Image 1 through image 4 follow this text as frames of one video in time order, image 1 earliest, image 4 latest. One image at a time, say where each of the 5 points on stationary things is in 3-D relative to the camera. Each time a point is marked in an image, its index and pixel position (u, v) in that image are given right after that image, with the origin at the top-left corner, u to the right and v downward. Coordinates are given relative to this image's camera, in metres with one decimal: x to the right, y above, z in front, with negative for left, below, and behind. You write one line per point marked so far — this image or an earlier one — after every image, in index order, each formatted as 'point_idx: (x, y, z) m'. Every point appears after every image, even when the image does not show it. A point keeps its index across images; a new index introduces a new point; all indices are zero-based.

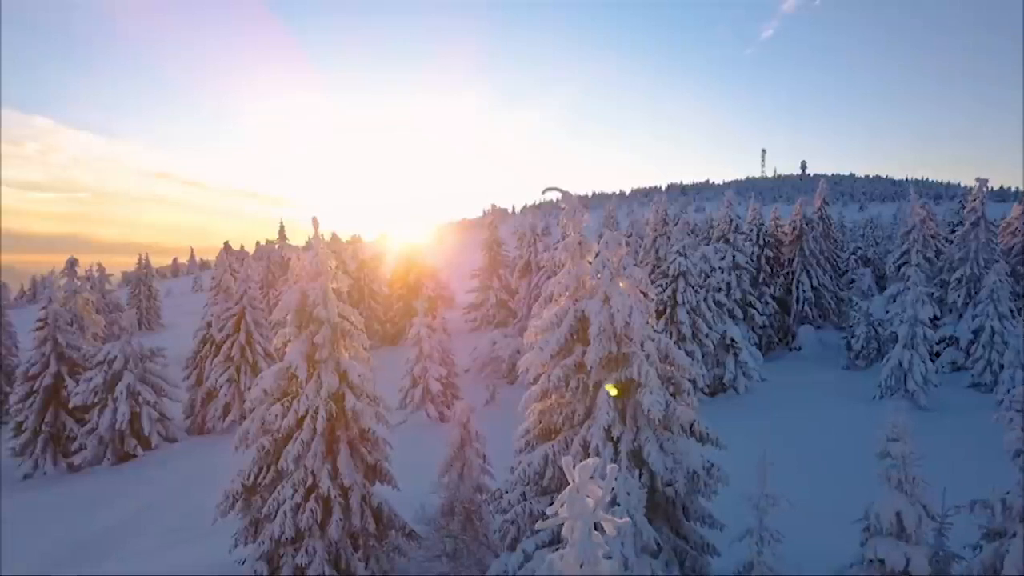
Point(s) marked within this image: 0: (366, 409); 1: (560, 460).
0: (-3.6, -3.0, +16.2) m
1: (+1.1, -3.9, +14.6) m
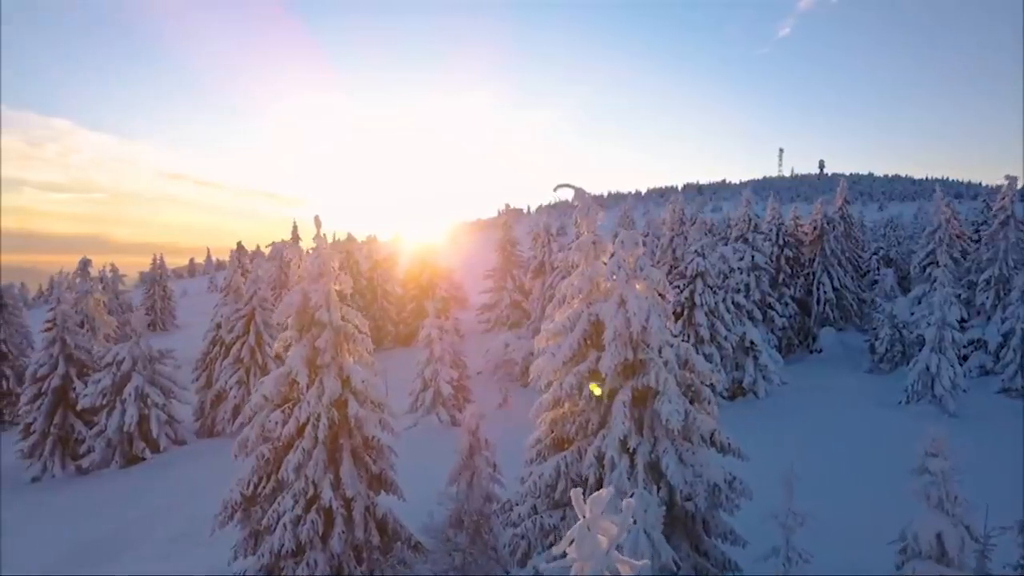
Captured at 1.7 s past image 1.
0: (-3.4, -3.0, +15.5) m
1: (+1.3, -3.9, +13.8) m
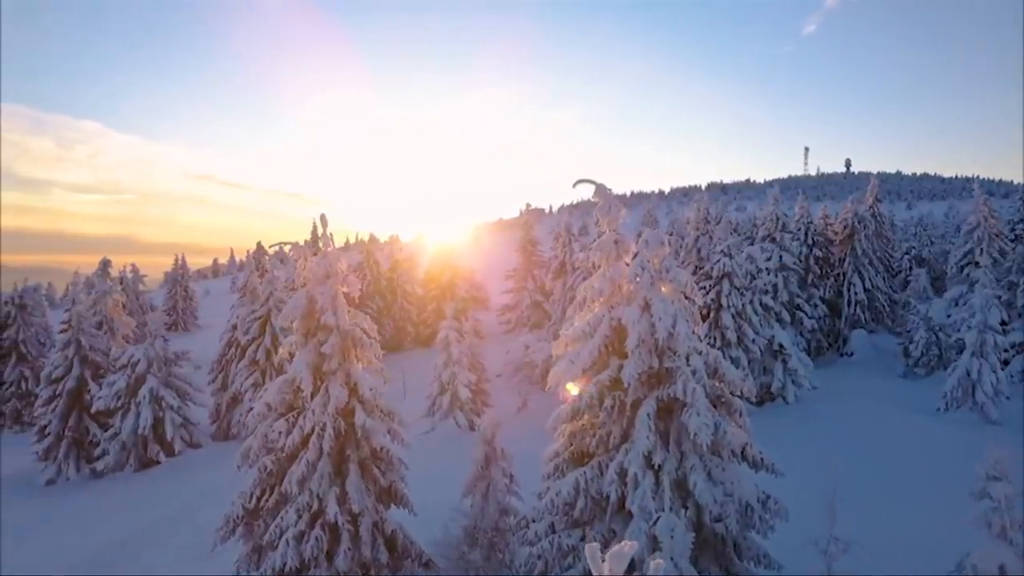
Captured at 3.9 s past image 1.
0: (-3.0, -3.1, +14.7) m
1: (+1.6, -4.0, +12.8) m
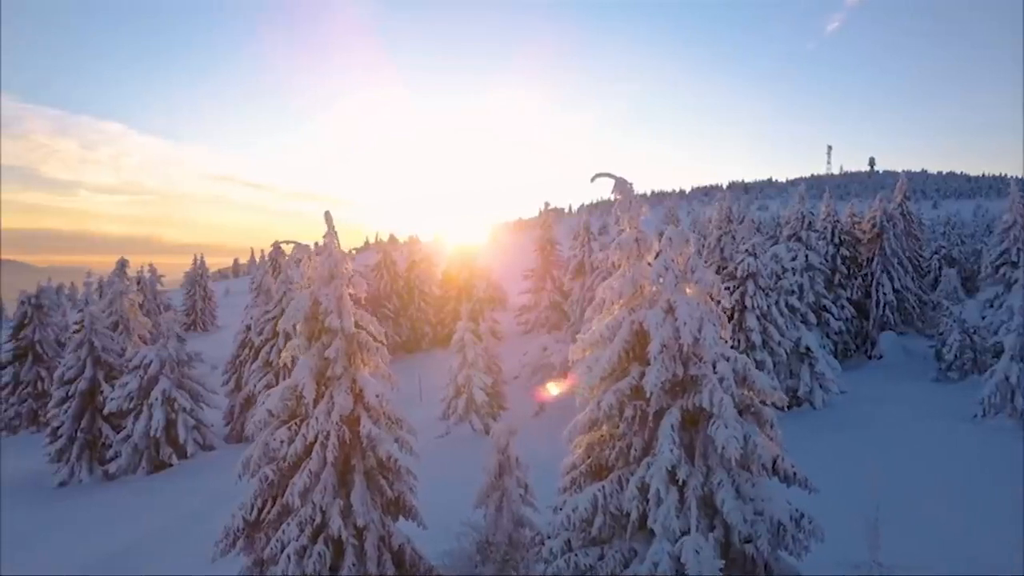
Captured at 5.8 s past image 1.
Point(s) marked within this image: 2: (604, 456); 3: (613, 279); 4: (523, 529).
0: (-2.7, -3.1, +13.9) m
1: (+1.8, -4.0, +11.9) m
2: (+1.8, -3.2, +12.5) m
3: (+1.8, +0.2, +11.9) m
4: (+0.3, -6.3, +17.1) m
